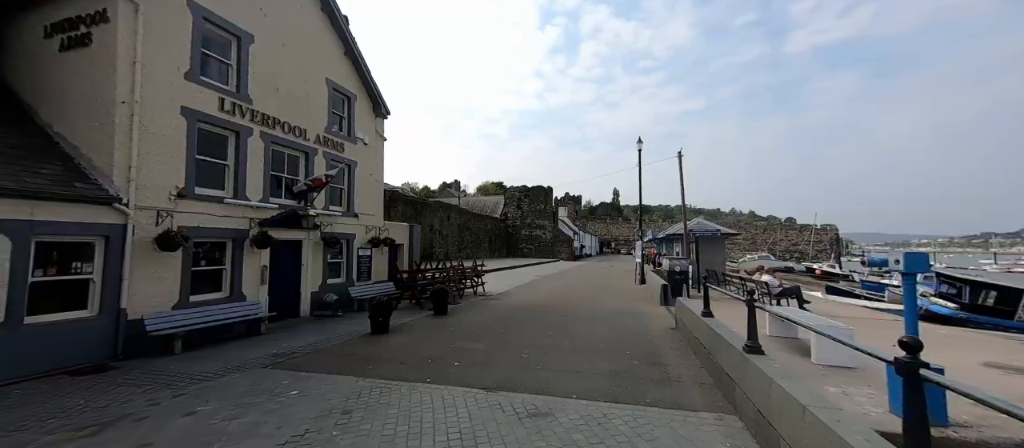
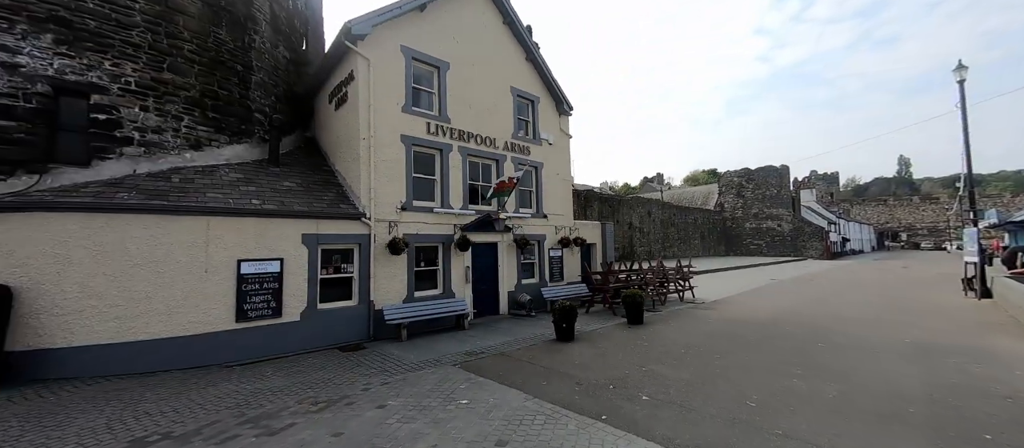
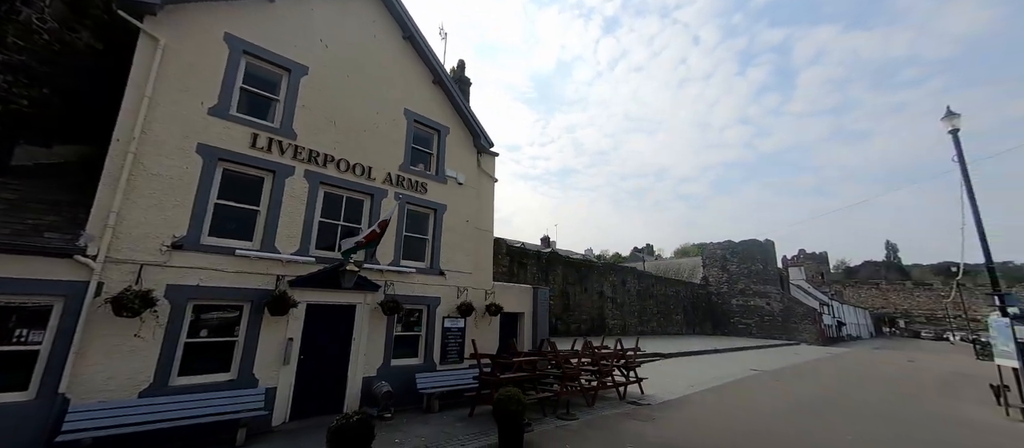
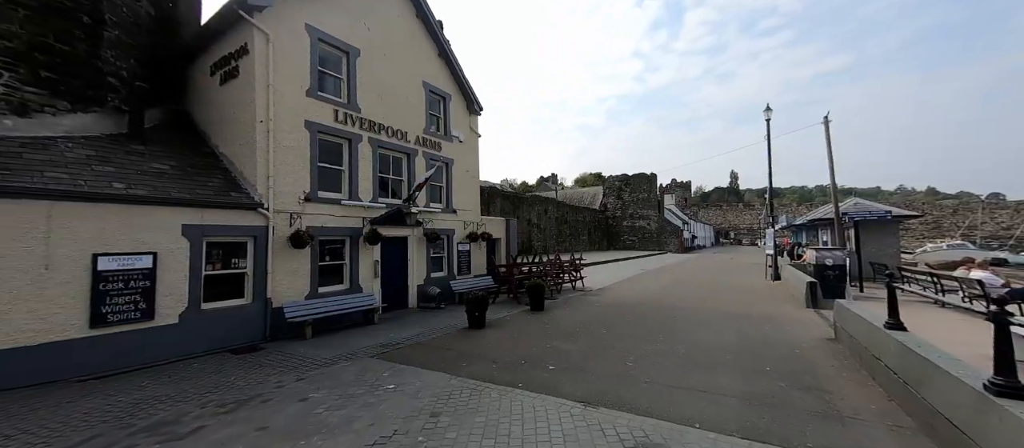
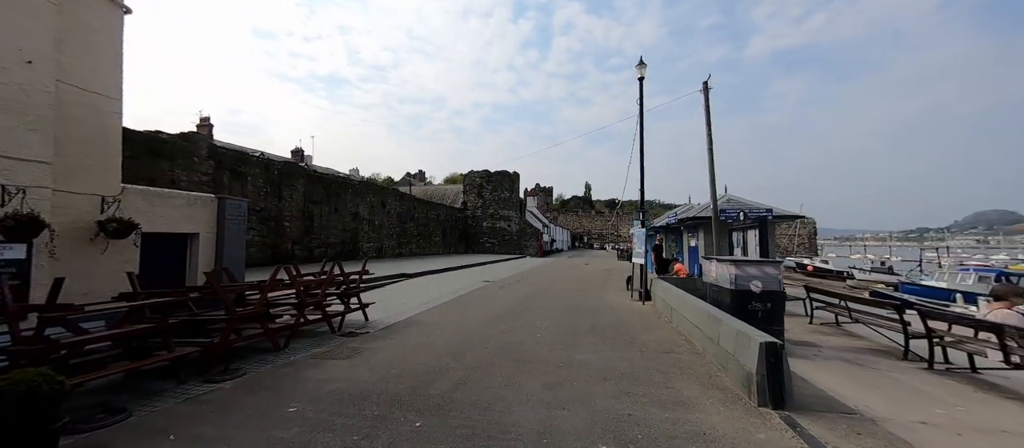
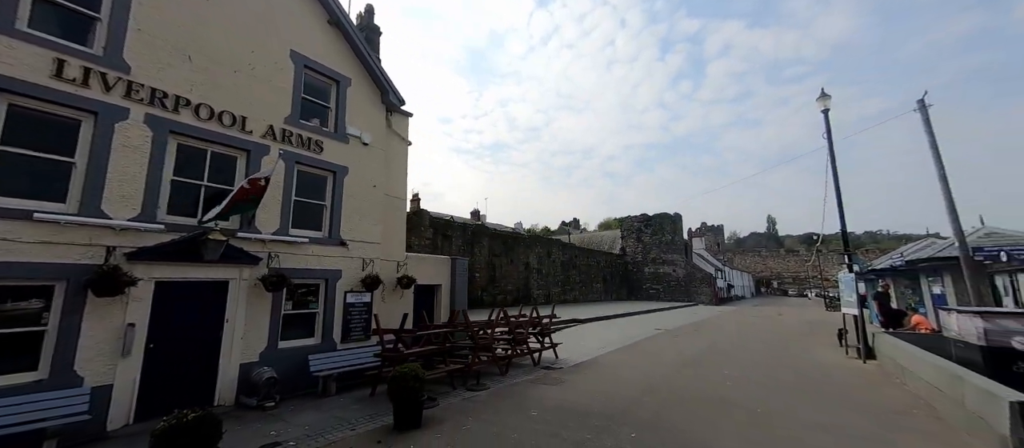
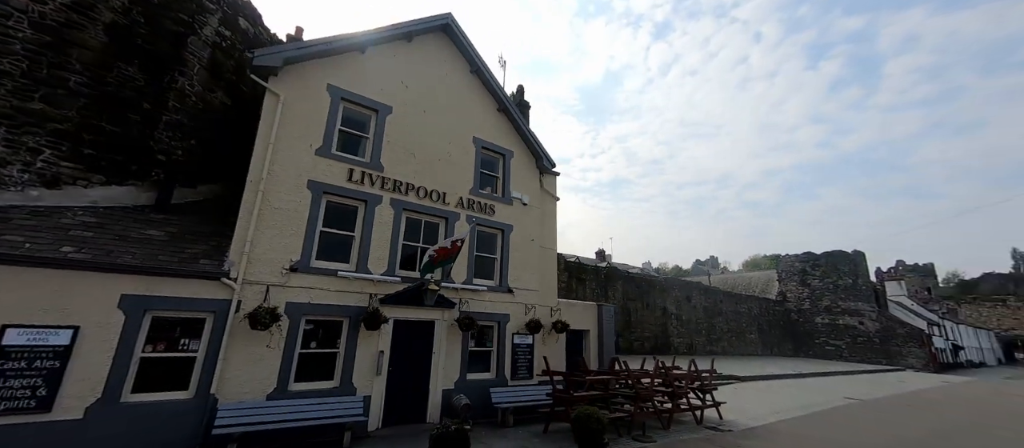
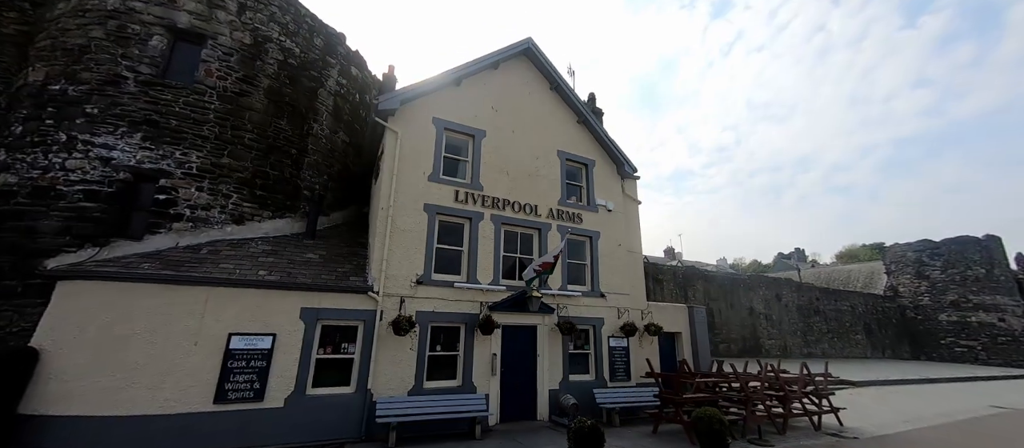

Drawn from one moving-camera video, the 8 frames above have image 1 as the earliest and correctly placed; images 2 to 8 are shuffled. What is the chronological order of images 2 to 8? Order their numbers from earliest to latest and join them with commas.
4, 2, 8, 7, 3, 6, 5
